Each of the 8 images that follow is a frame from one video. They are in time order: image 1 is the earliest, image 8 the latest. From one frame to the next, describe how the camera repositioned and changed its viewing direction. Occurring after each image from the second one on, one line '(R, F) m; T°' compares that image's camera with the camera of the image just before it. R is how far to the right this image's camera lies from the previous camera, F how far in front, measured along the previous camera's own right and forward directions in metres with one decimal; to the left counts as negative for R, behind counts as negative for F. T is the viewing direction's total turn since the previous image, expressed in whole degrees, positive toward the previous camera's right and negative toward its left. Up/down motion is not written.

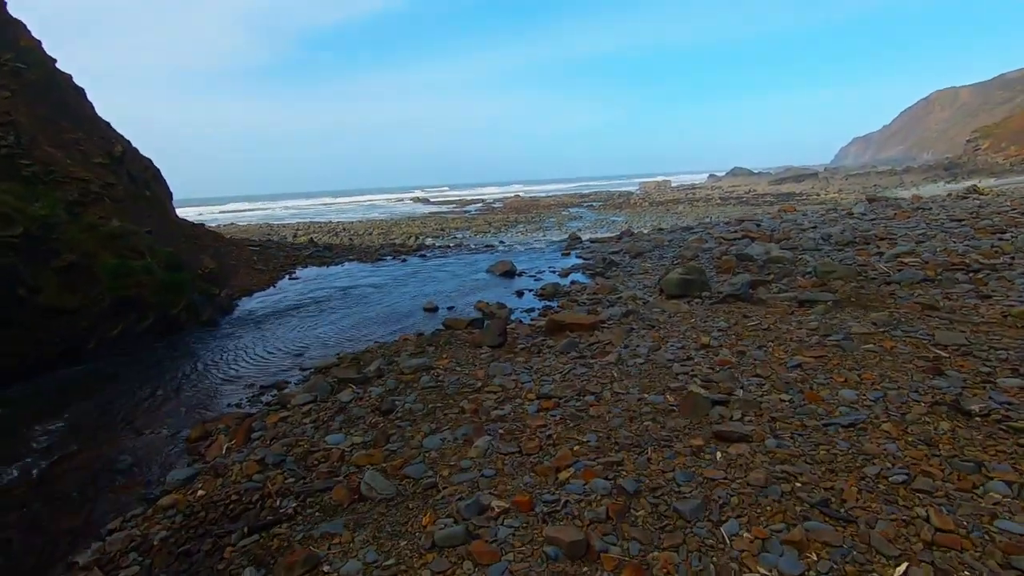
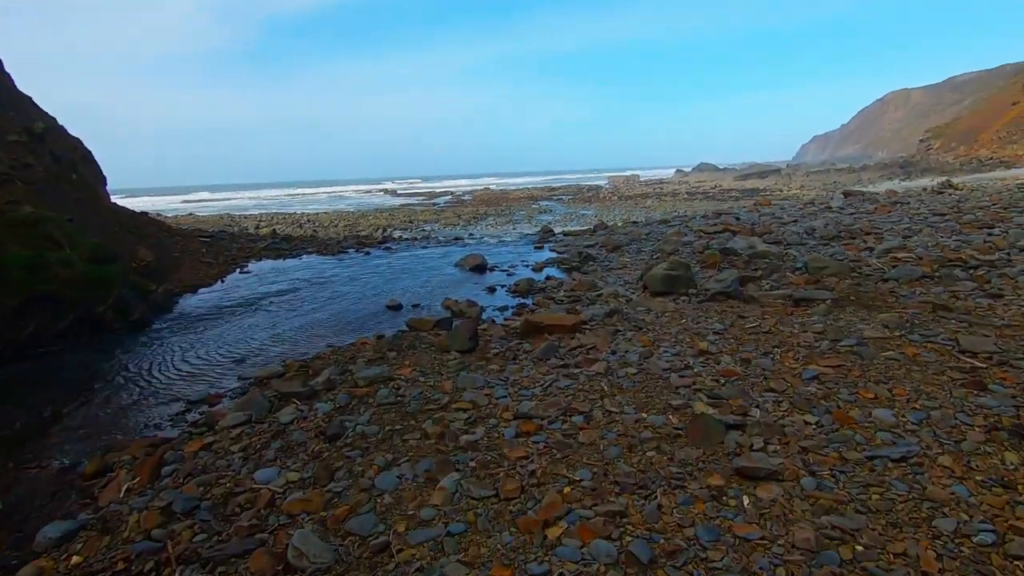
(0.0, +1.0) m; +3°
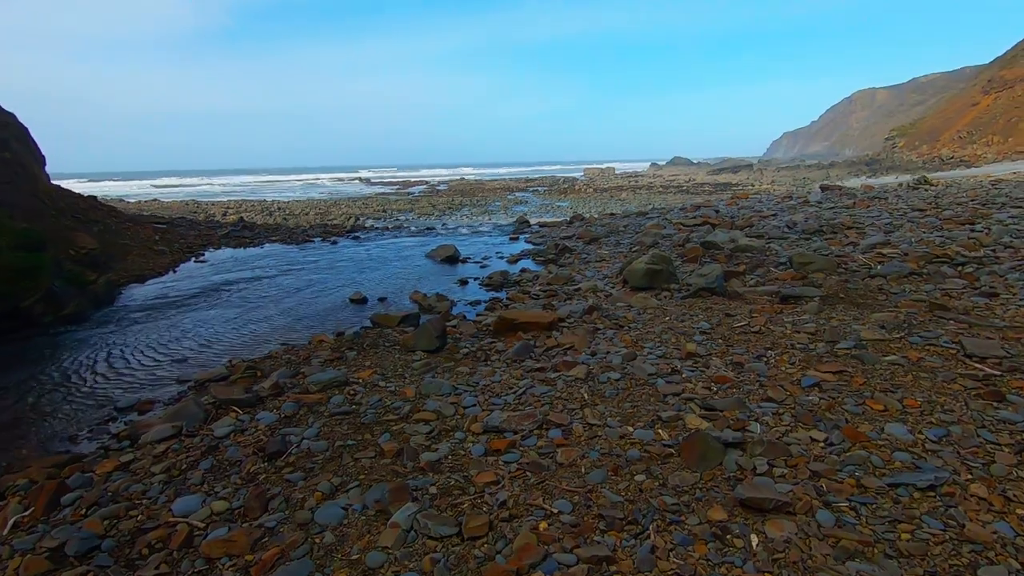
(0.0, +0.6) m; +3°
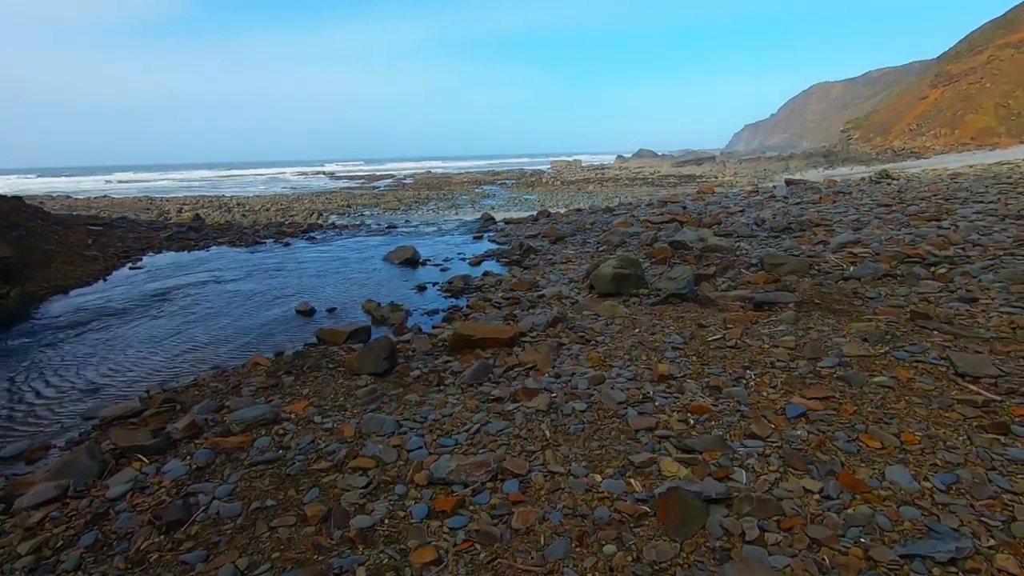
(+0.2, +0.6) m; +3°
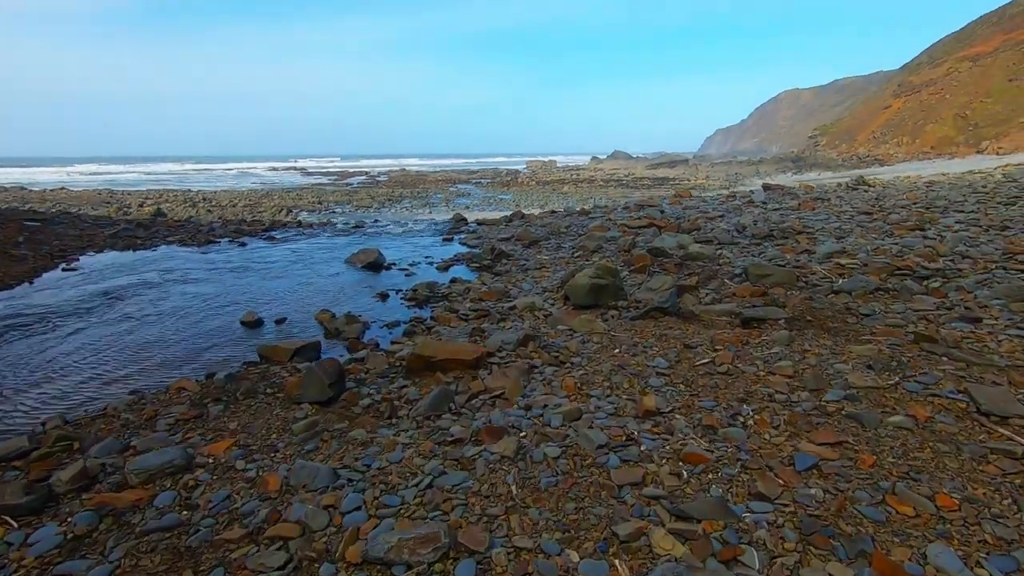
(+0.1, +0.7) m; +3°
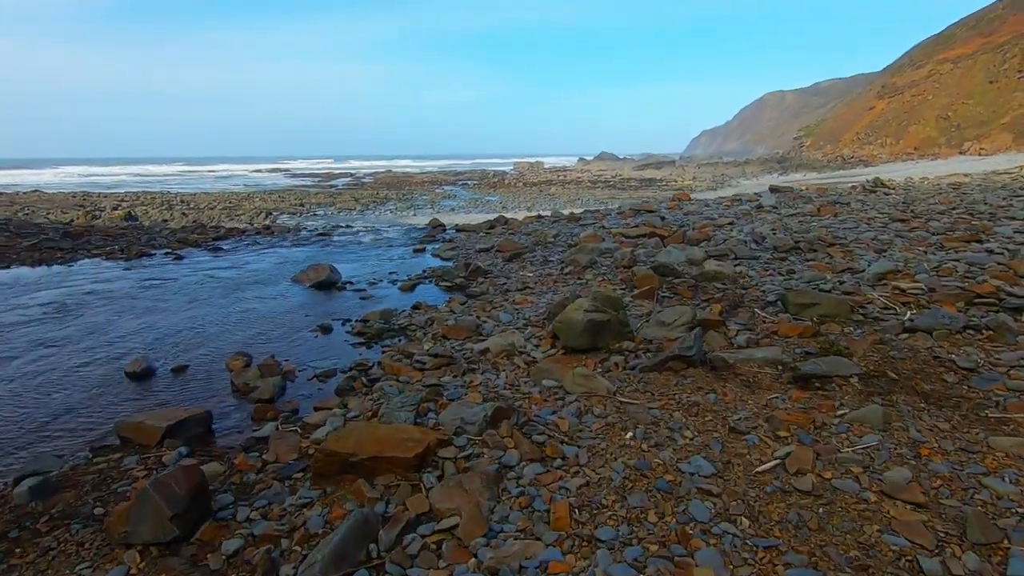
(+0.2, +2.0) m; +1°
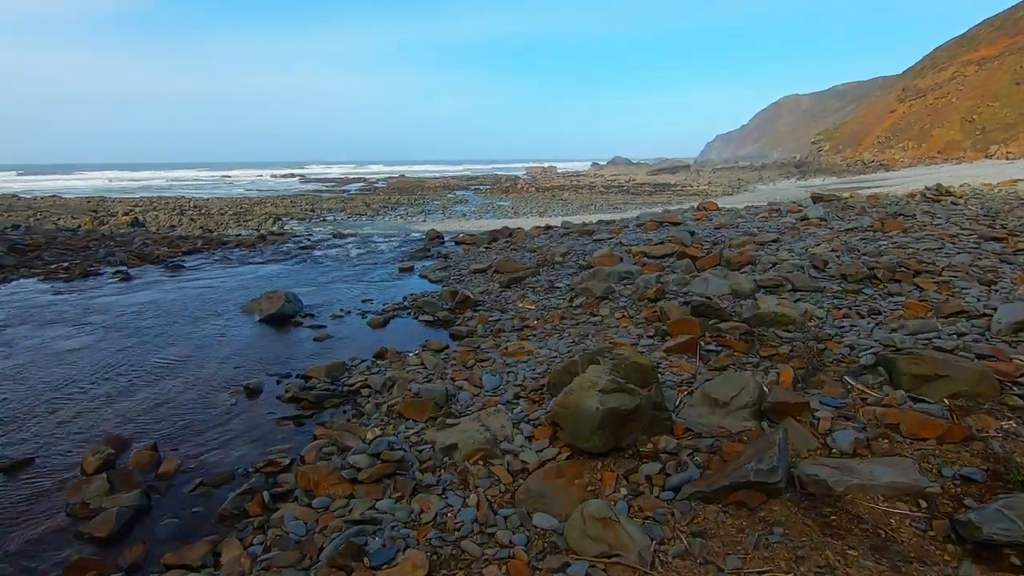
(+0.3, +2.1) m; -1°
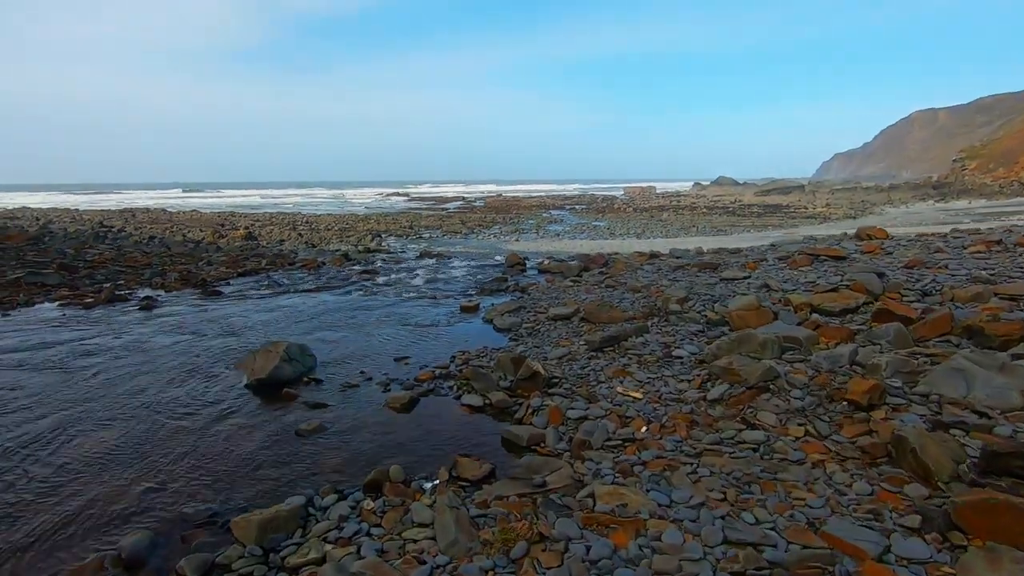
(0.0, +3.1) m; -10°
